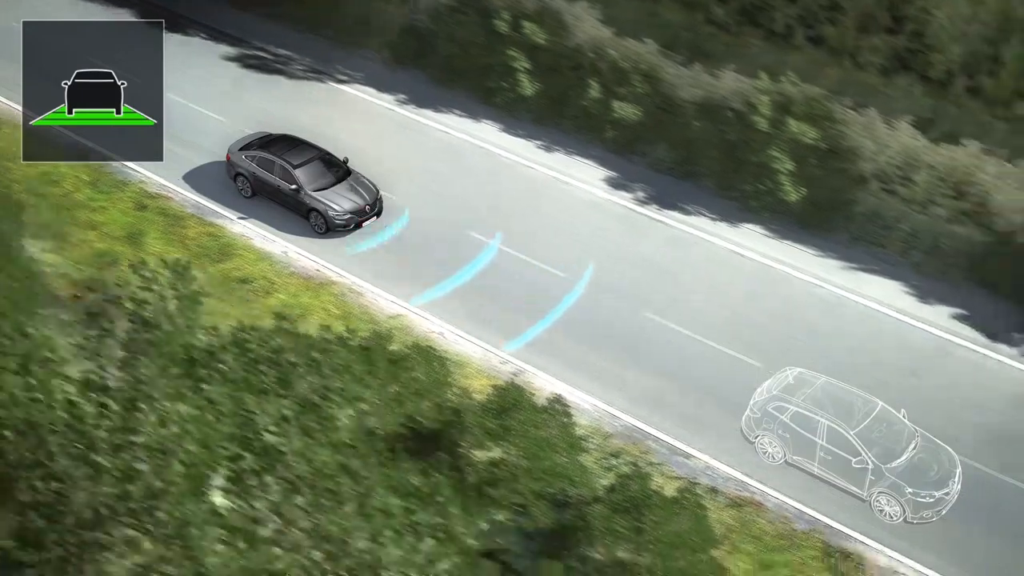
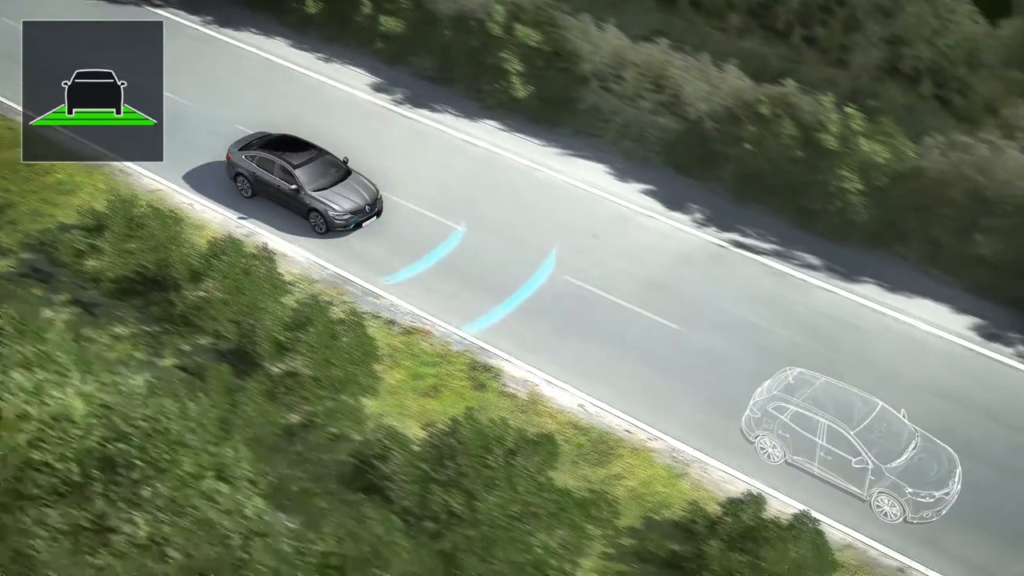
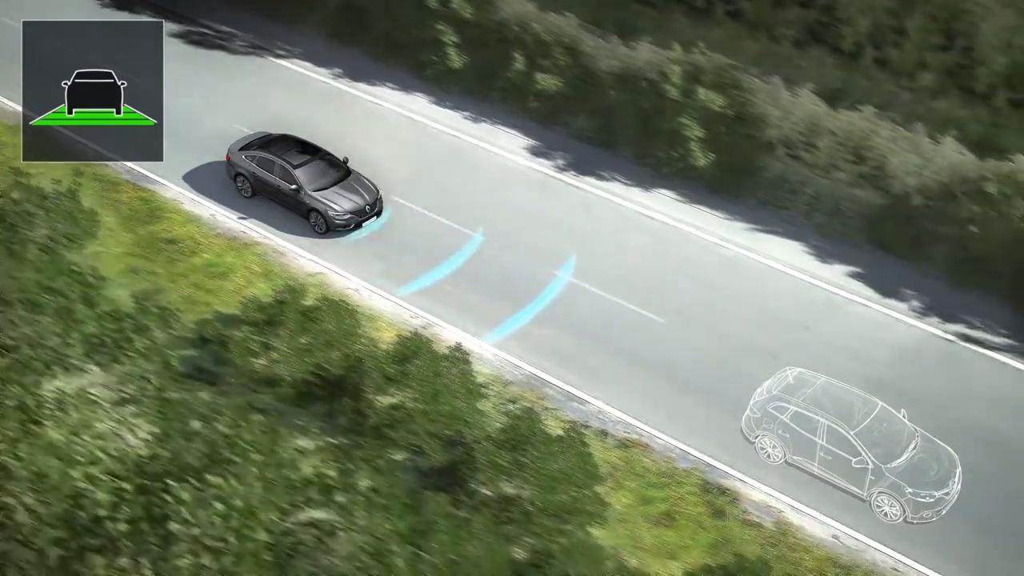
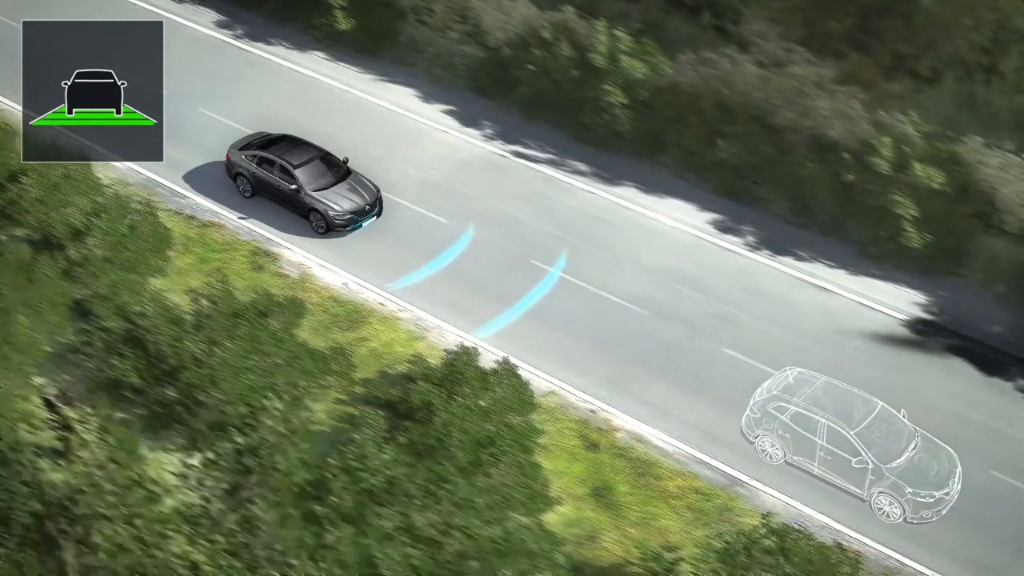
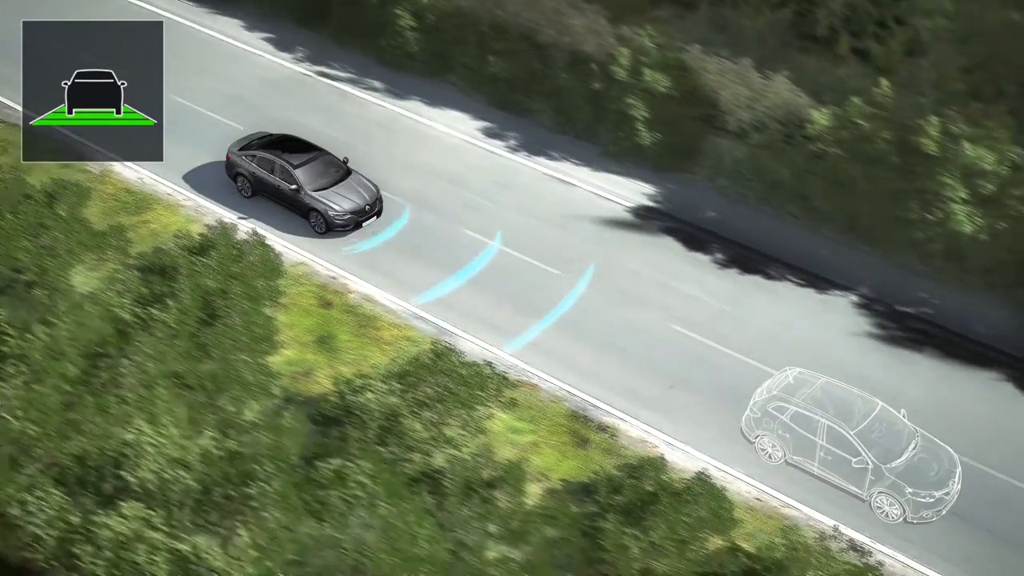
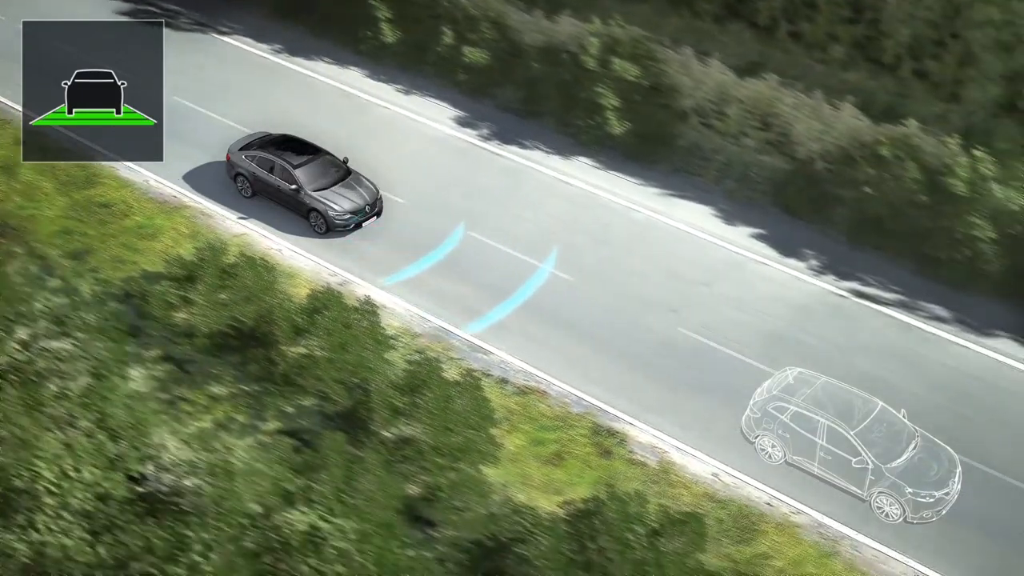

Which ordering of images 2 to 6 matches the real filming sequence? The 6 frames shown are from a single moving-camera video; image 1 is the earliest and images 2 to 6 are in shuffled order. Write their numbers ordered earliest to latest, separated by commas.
3, 6, 2, 4, 5
